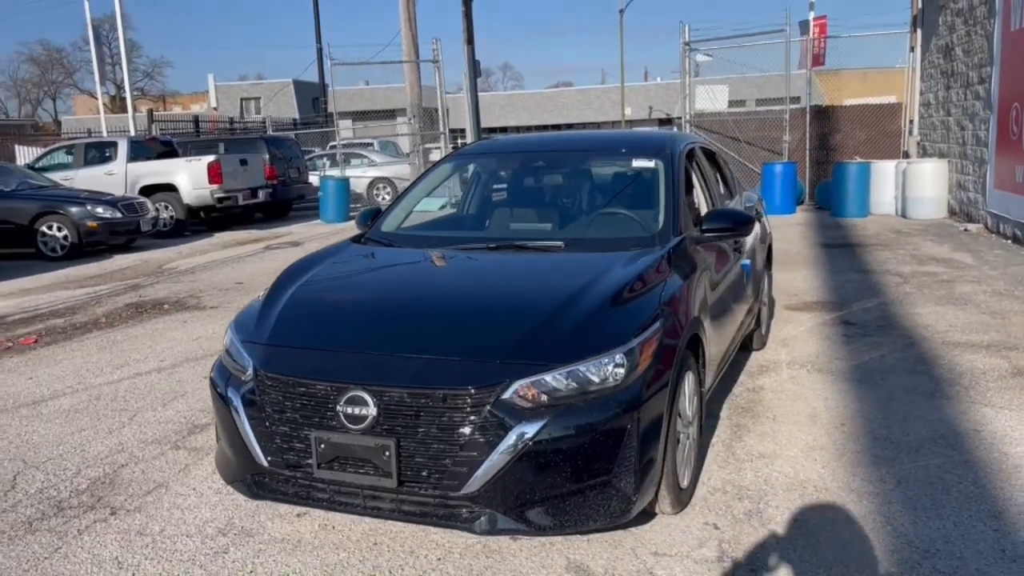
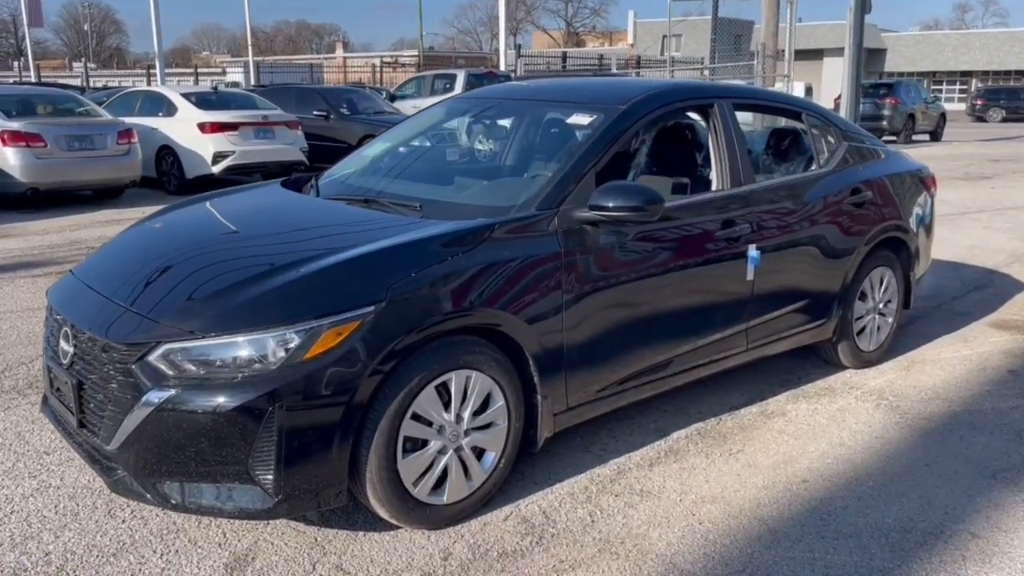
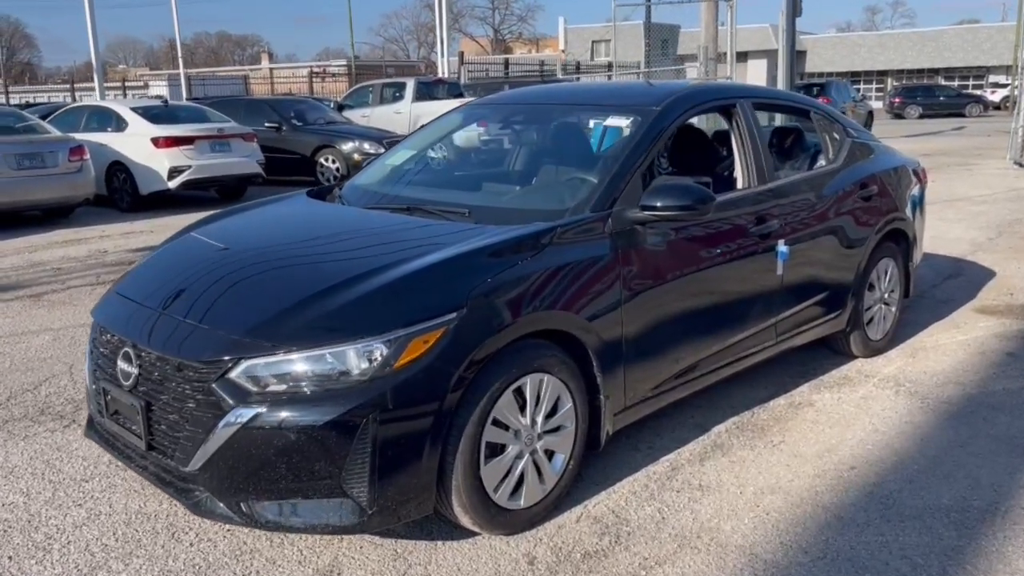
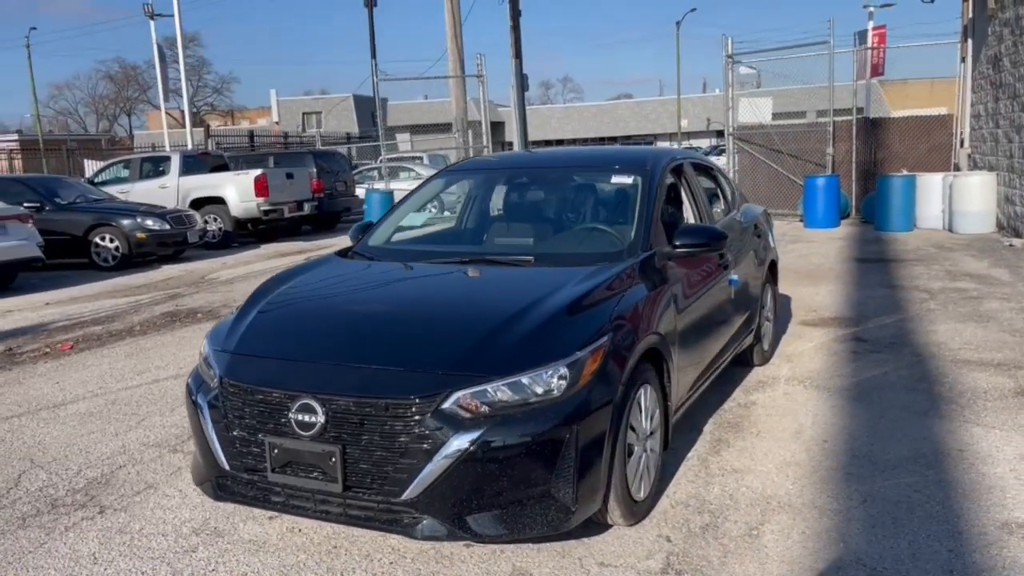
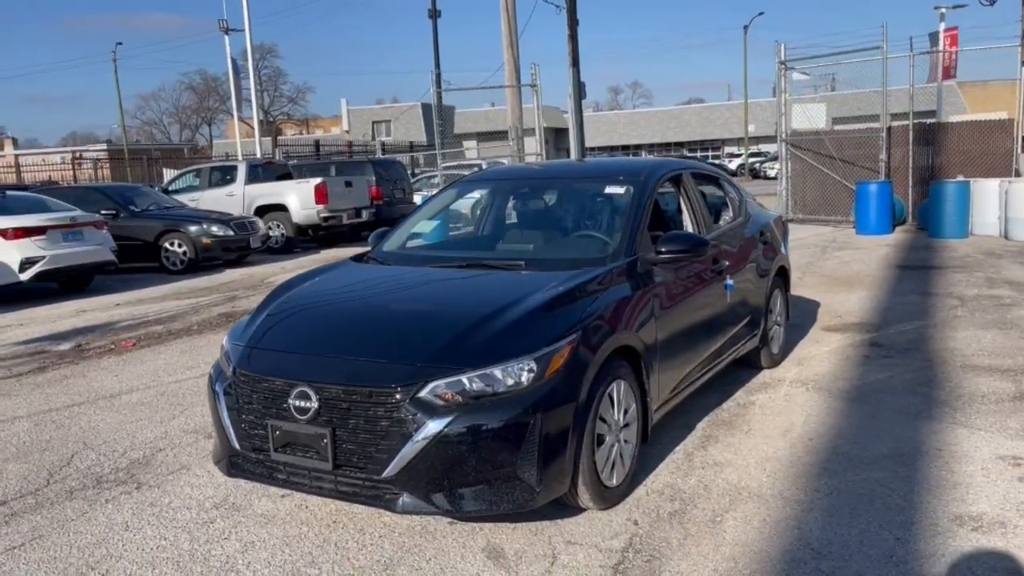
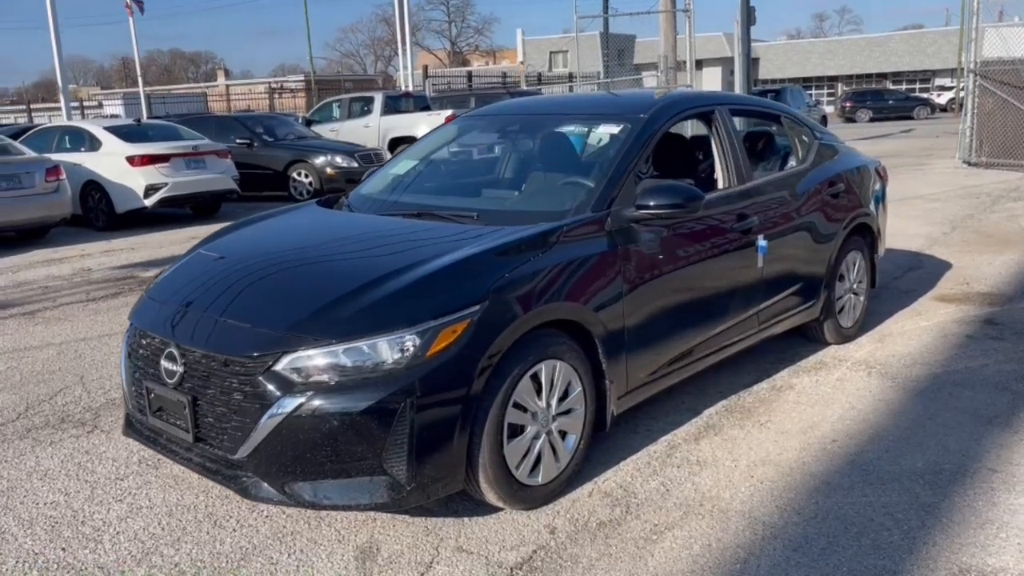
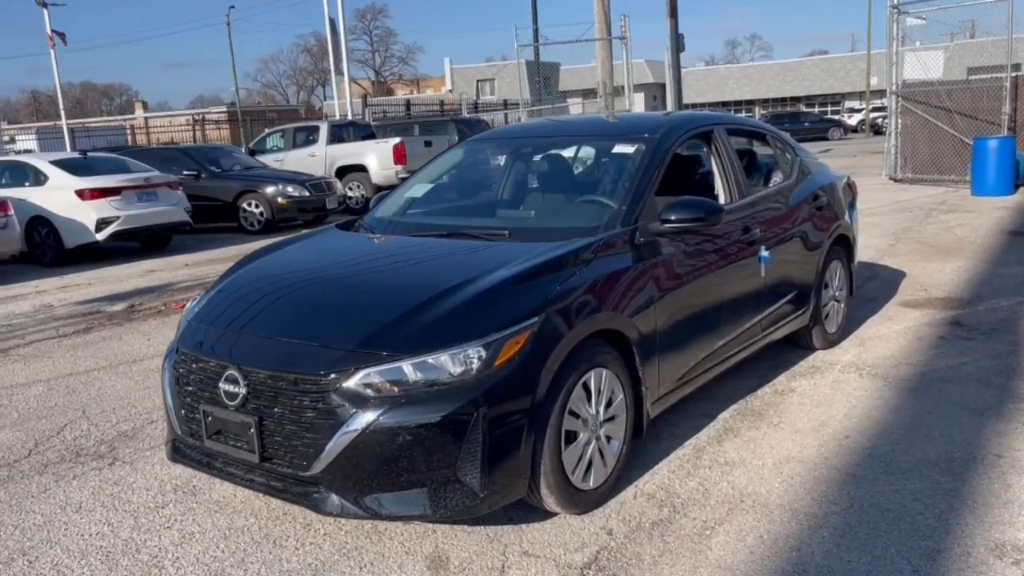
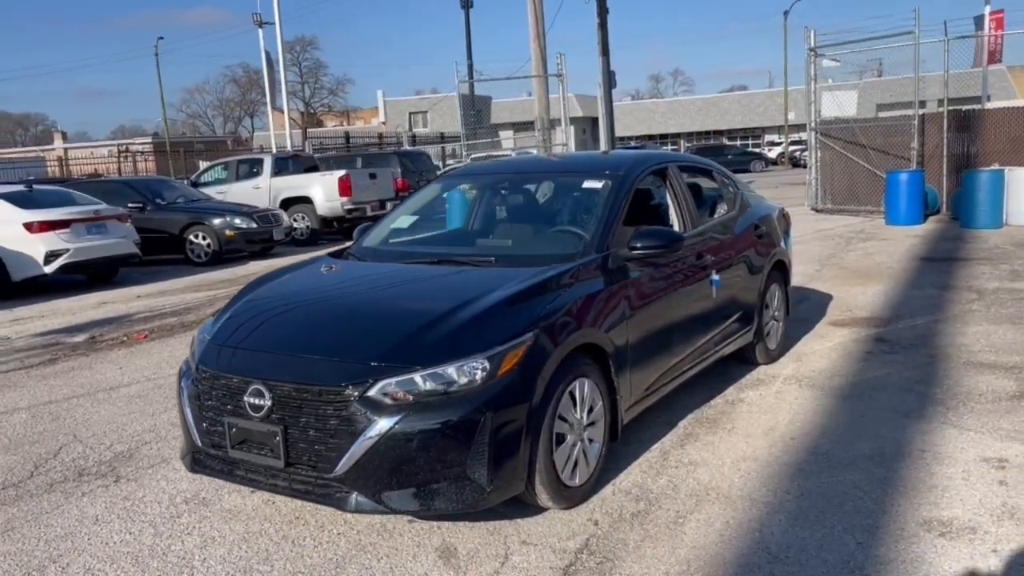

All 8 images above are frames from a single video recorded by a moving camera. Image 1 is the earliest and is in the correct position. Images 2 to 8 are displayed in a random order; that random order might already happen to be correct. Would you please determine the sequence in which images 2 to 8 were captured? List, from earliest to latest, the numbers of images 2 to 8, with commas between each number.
4, 5, 8, 7, 6, 3, 2
